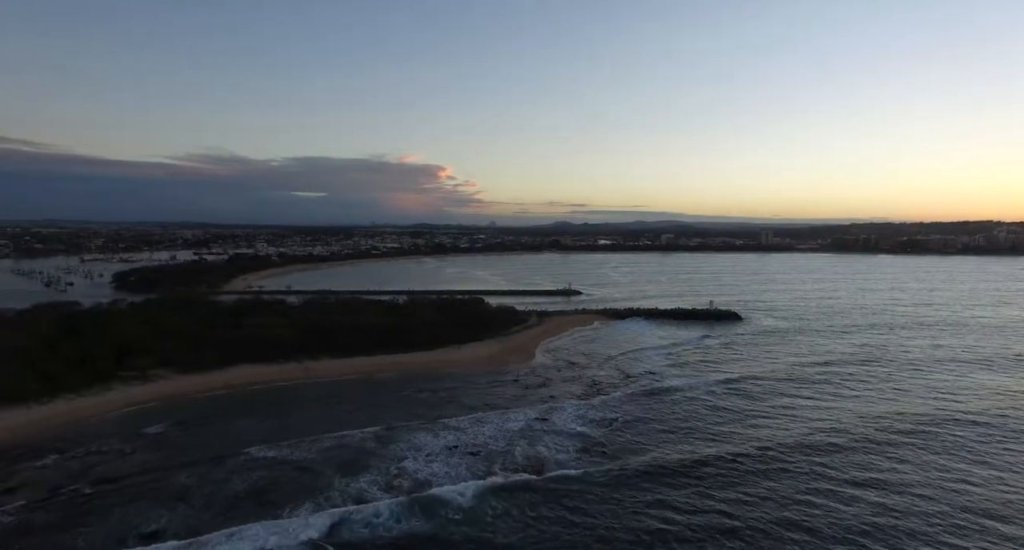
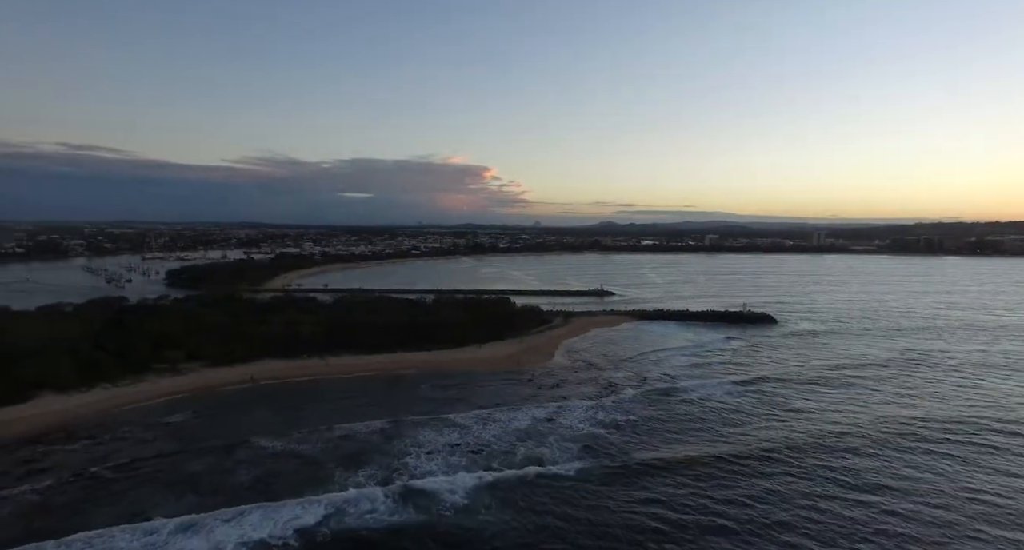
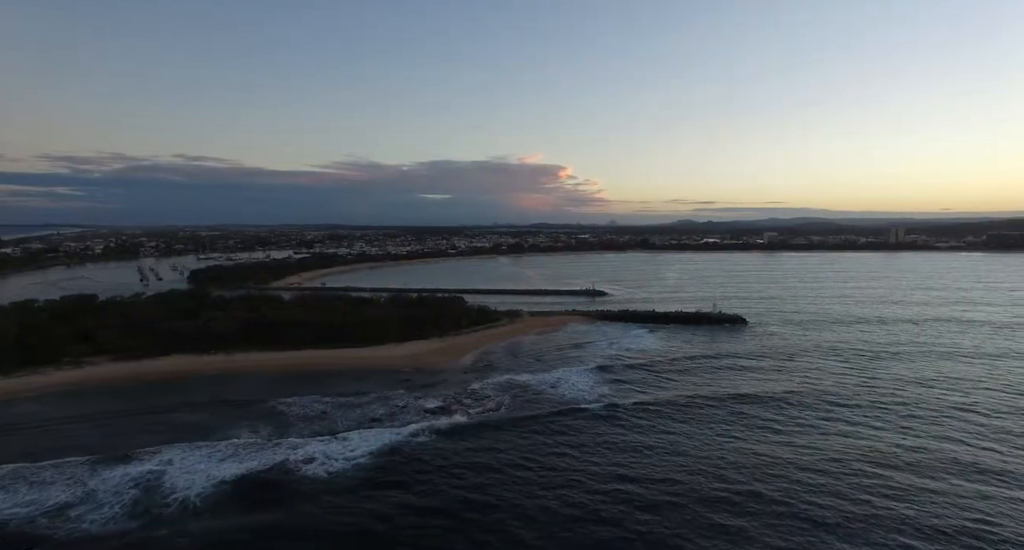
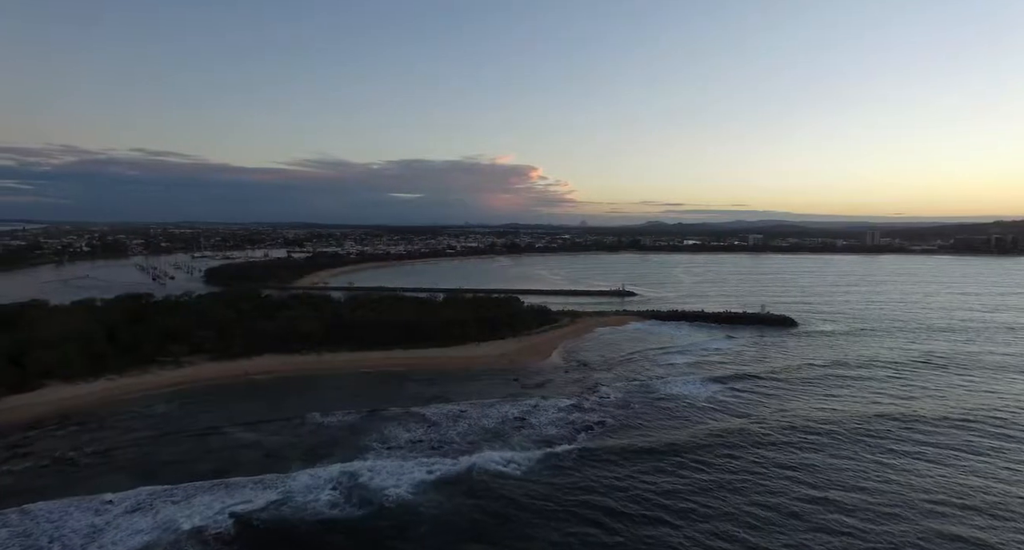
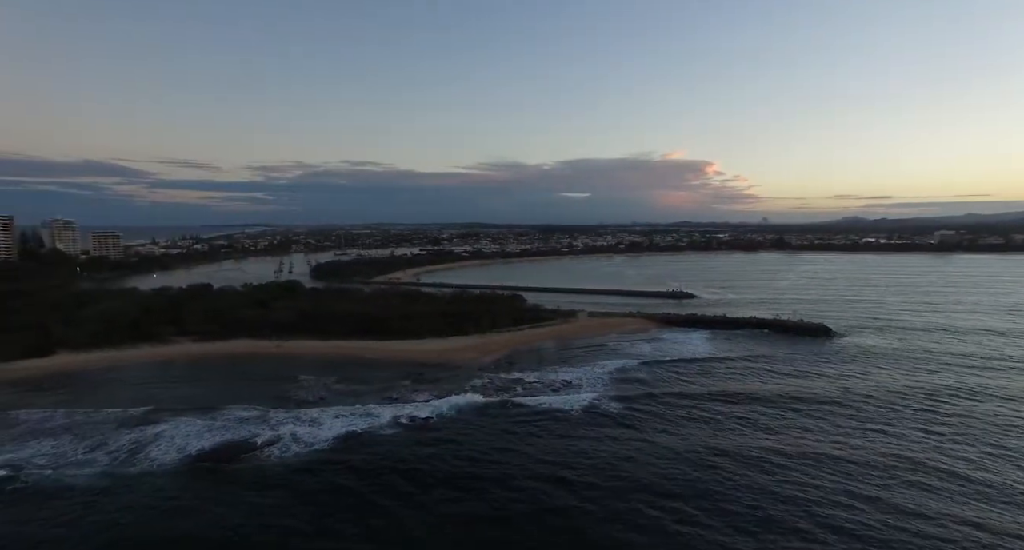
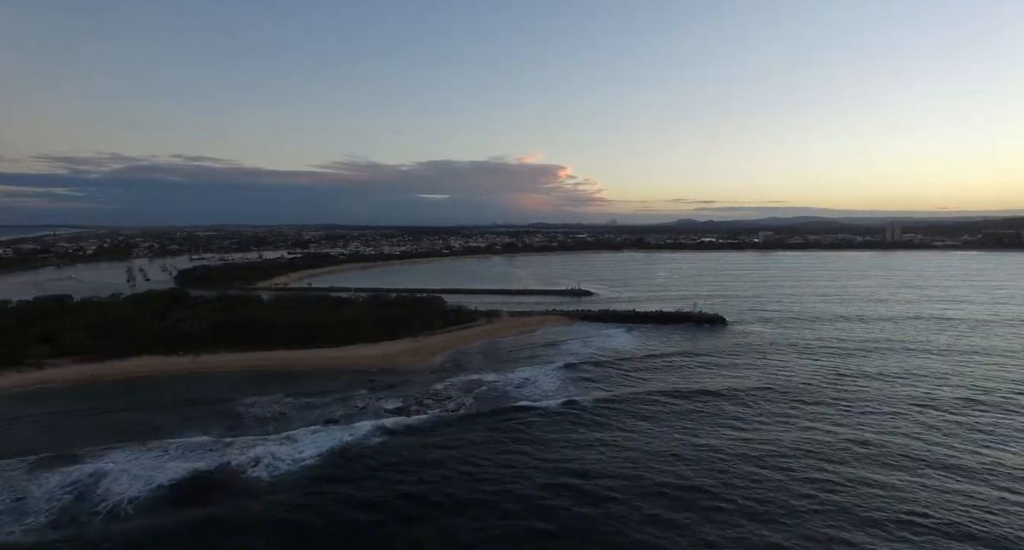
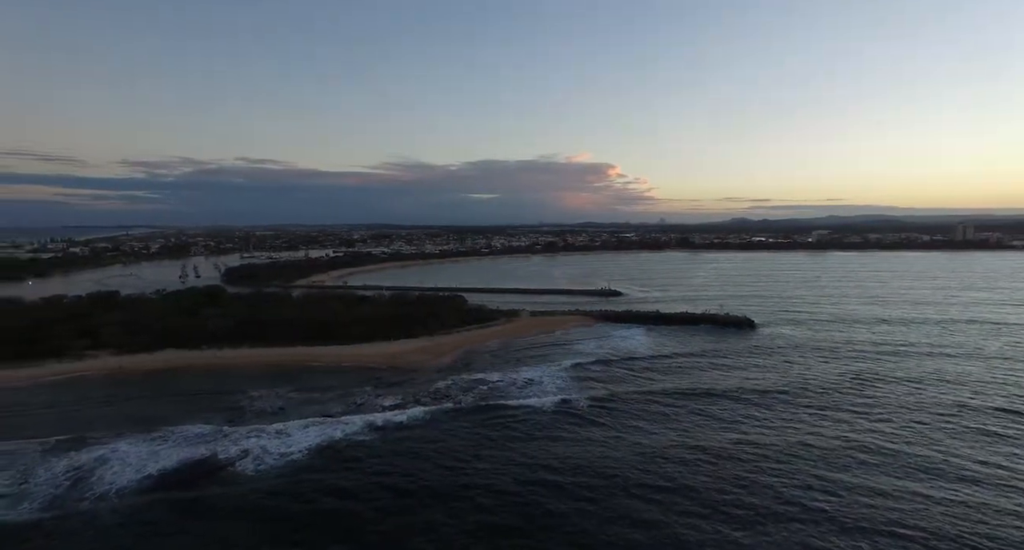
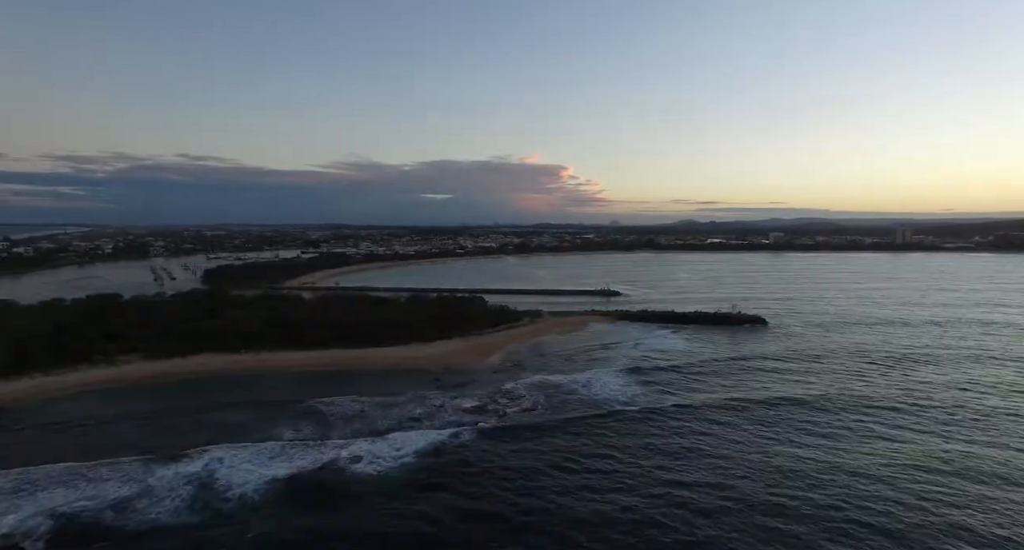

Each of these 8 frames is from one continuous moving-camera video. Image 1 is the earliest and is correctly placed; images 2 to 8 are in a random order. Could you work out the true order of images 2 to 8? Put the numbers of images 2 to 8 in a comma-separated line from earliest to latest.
2, 4, 8, 3, 6, 7, 5
